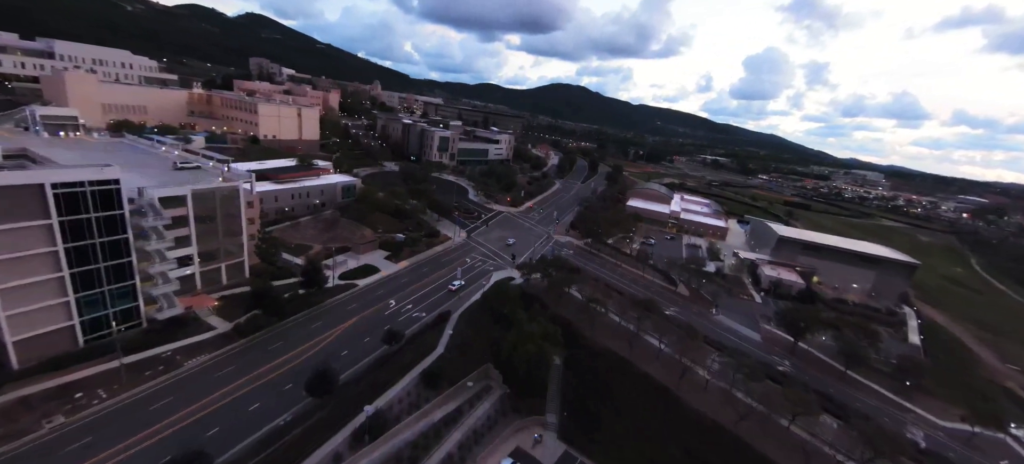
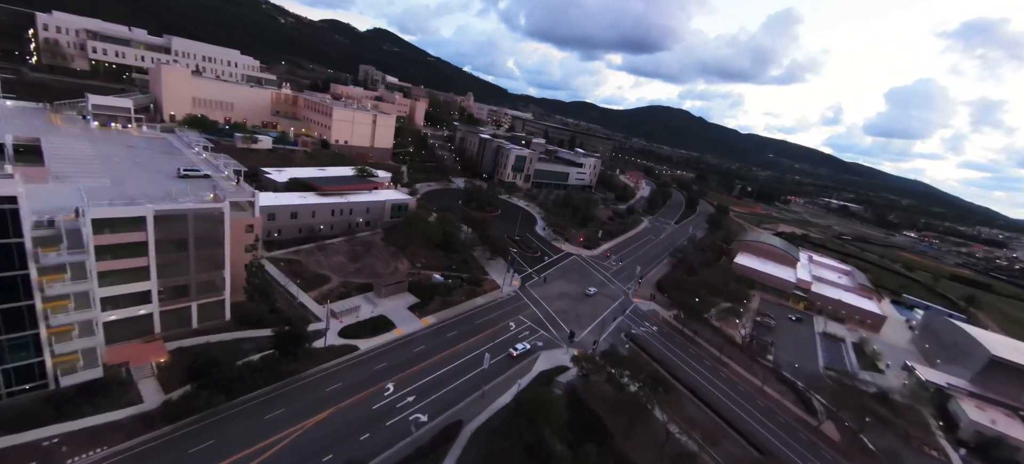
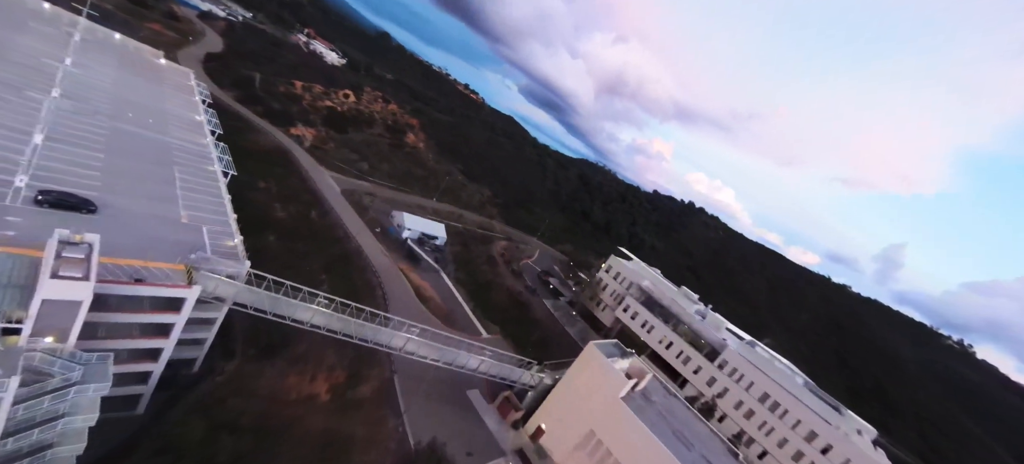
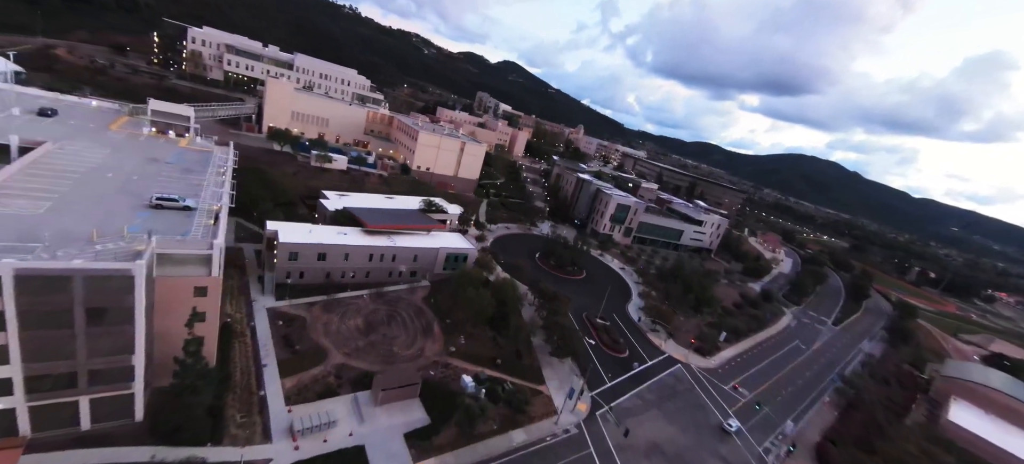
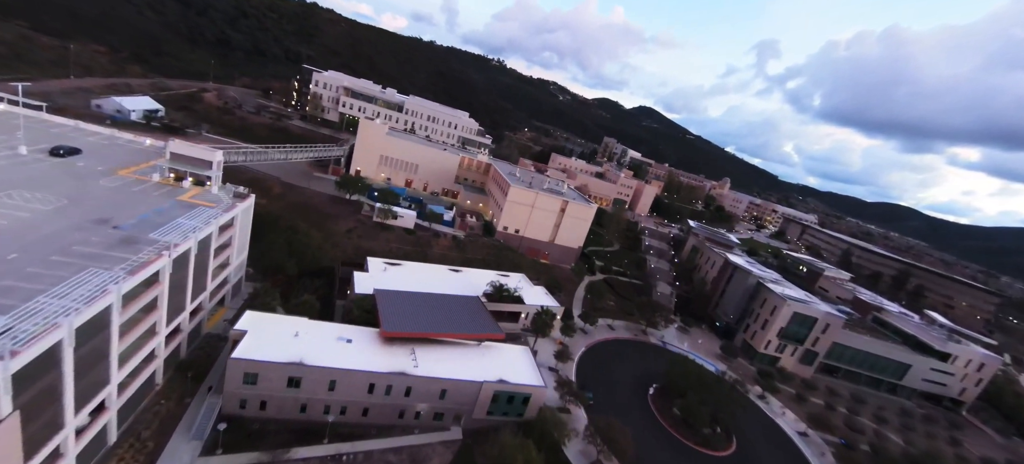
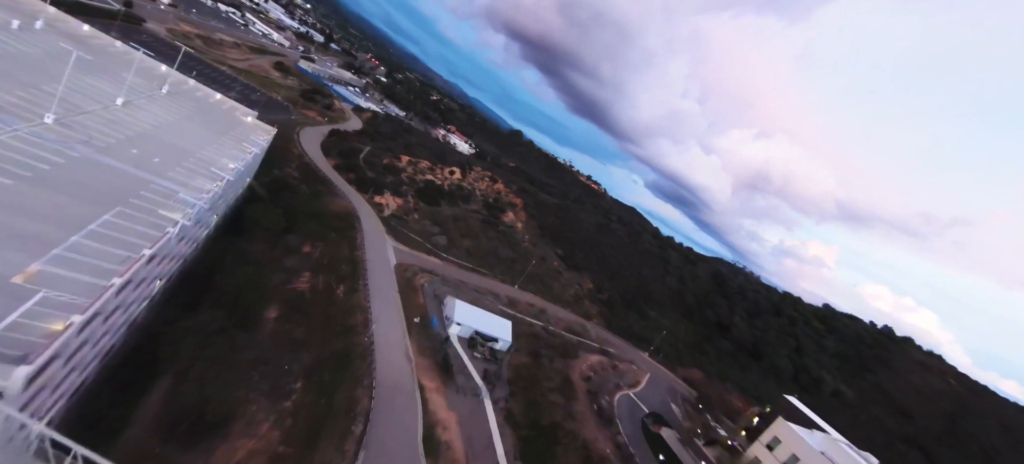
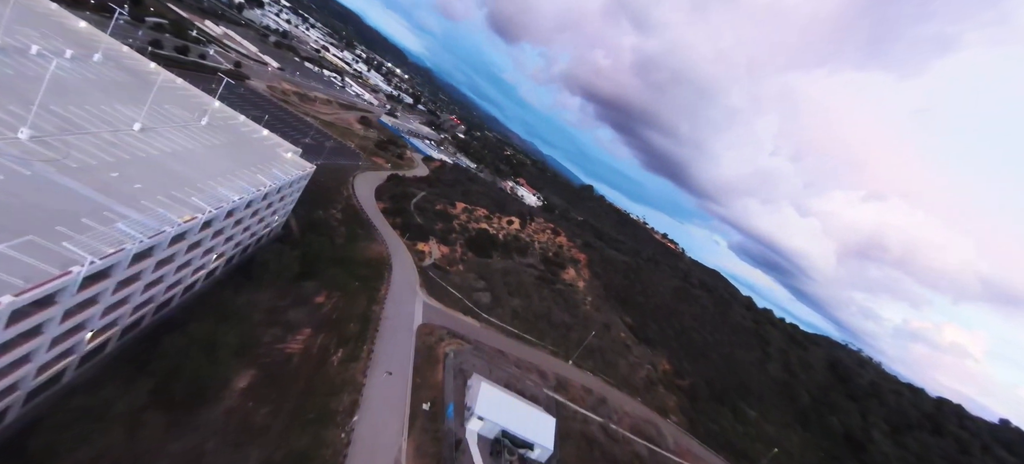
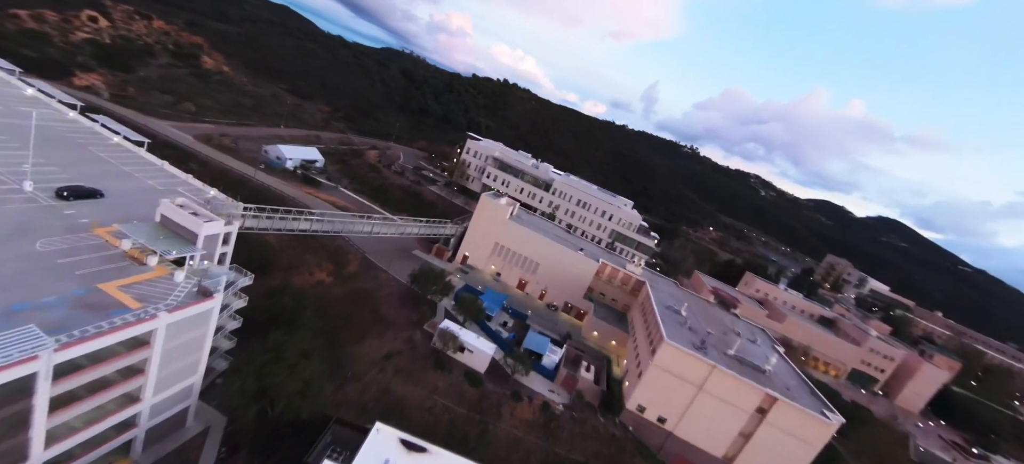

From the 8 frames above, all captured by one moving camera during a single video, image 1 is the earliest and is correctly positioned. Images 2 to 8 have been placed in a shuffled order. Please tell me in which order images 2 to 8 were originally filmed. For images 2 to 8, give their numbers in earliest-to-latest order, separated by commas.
2, 4, 5, 8, 3, 6, 7
